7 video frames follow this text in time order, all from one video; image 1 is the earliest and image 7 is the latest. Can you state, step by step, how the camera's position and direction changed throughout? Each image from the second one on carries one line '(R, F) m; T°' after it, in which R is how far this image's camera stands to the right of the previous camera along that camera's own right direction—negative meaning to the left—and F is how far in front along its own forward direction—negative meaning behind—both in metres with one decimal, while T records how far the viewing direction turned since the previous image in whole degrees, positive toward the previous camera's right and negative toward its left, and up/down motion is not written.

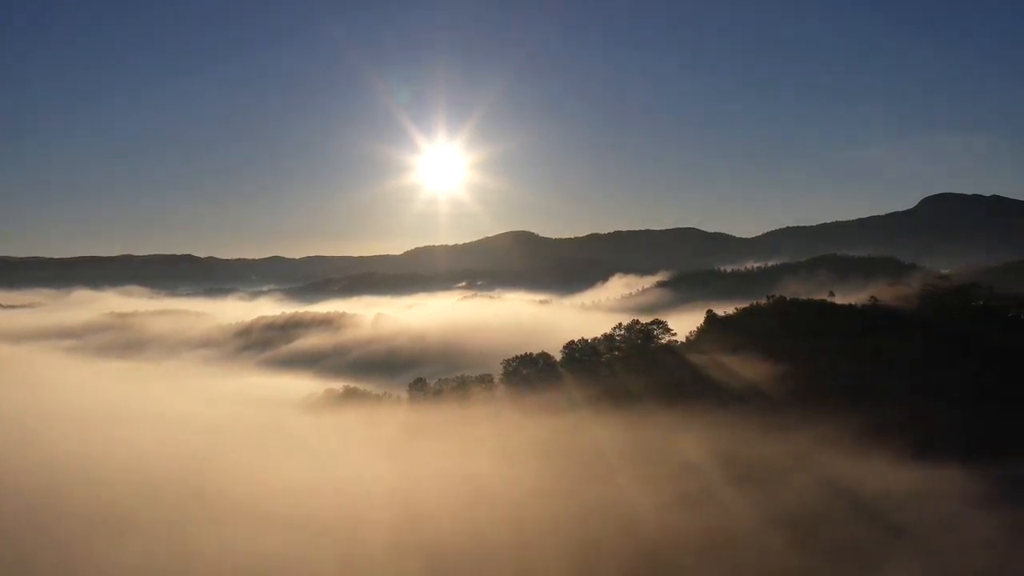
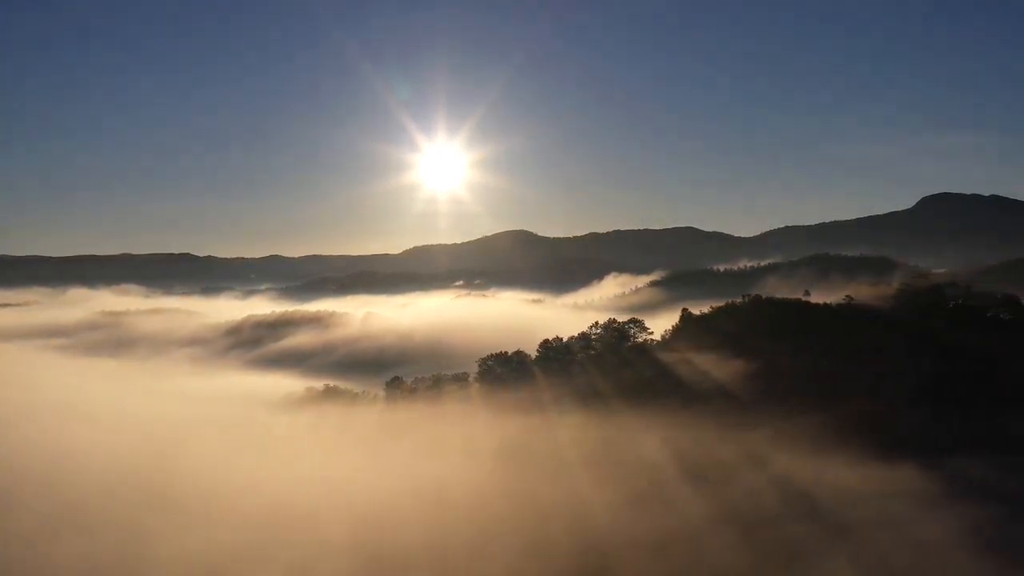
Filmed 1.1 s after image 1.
(+3.1, +0.2) m; 0°
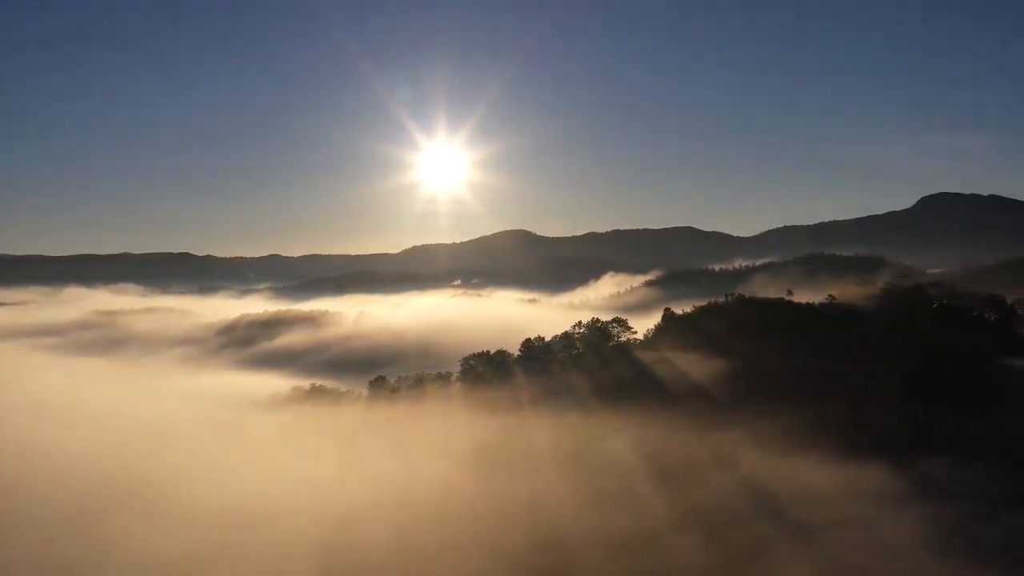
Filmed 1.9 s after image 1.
(+2.1, +0.1) m; 0°
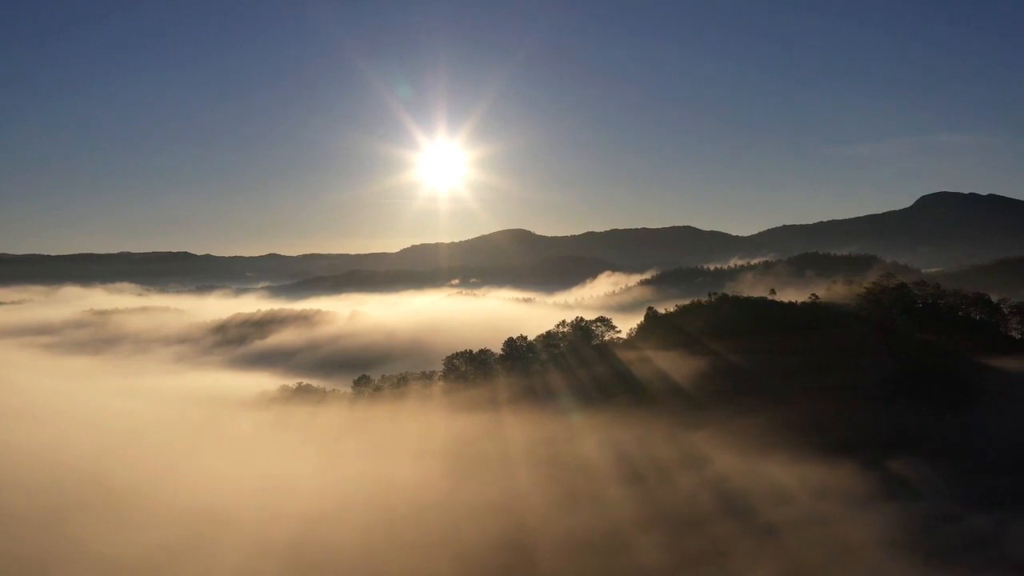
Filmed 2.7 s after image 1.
(+2.0, +0.2) m; 0°
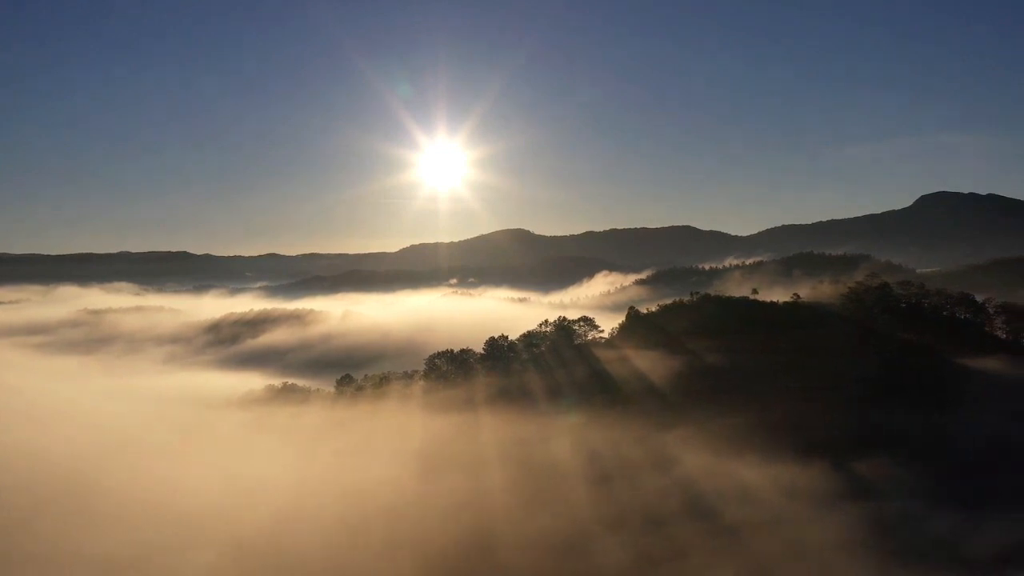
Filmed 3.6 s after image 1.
(+2.2, +0.2) m; 0°
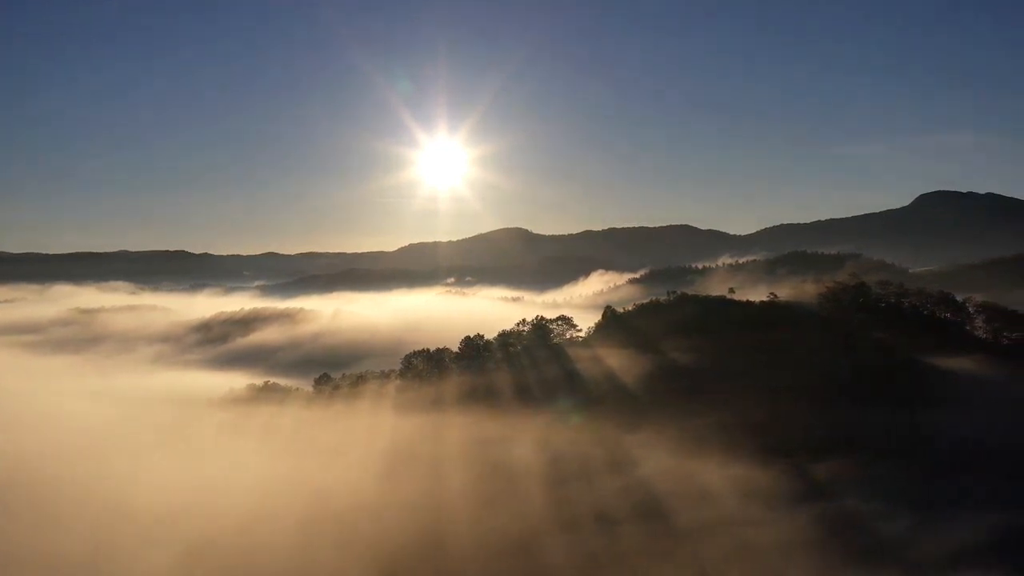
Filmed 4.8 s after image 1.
(+2.9, +0.3) m; 0°
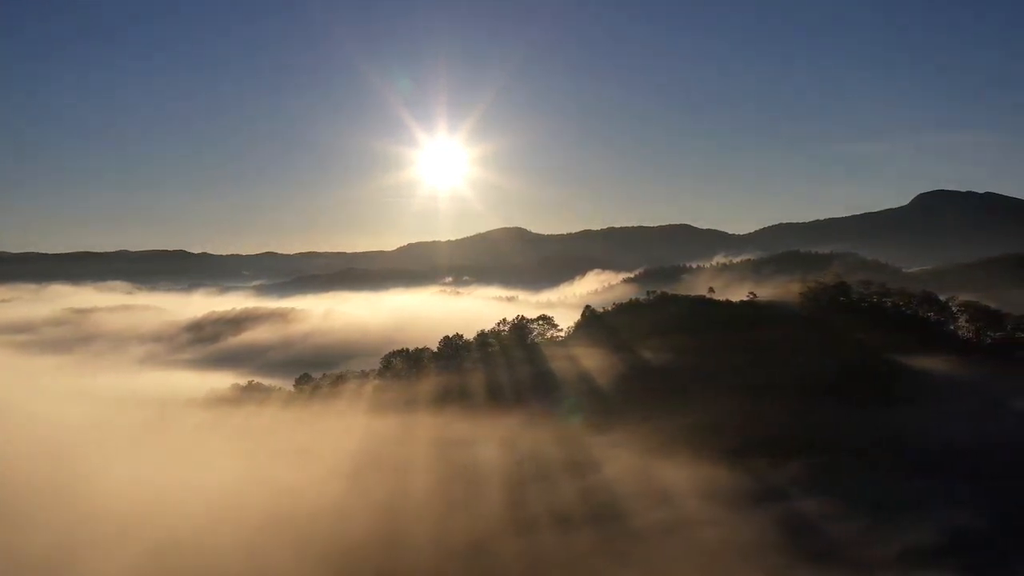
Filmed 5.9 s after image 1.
(+2.5, +0.3) m; 0°
